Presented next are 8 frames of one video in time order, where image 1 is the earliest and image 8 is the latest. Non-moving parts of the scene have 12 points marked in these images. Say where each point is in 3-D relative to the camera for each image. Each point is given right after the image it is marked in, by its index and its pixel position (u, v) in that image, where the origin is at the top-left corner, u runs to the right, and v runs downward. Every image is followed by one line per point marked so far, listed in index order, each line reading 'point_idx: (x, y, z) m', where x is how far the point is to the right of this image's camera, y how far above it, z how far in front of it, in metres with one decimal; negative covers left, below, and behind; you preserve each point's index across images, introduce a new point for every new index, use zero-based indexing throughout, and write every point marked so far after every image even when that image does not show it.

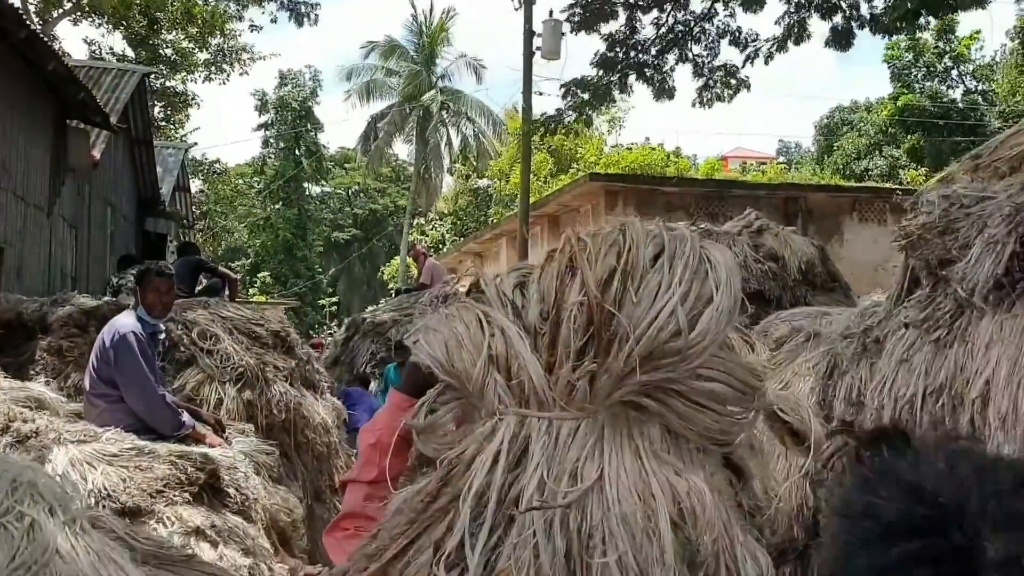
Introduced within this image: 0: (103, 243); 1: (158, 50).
0: (-4.1, +0.5, +9.0) m
1: (-7.2, +4.8, +18.5) m
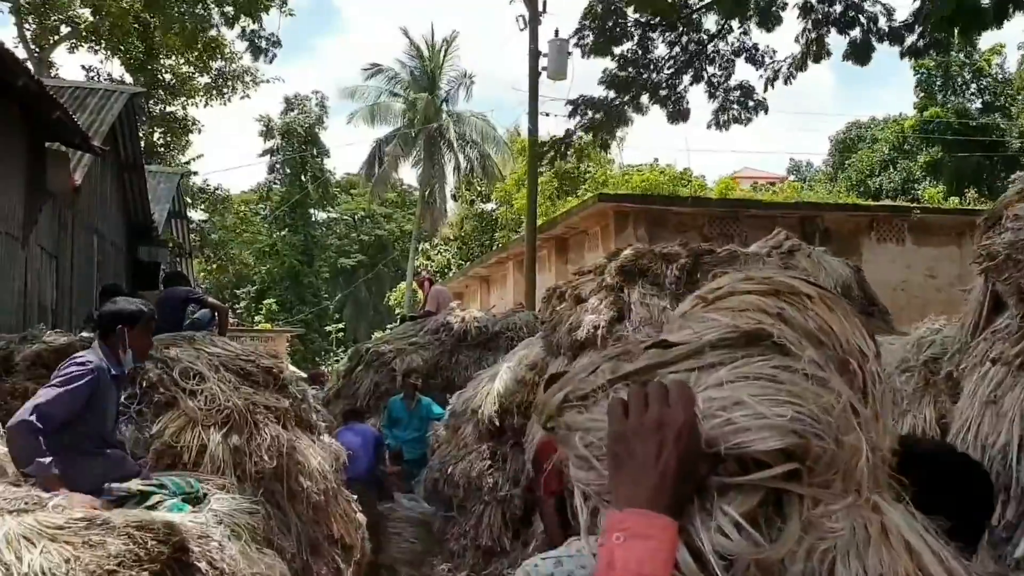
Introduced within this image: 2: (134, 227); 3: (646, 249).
0: (-4.0, +0.2, +8.6) m
1: (-7.1, +4.2, +18.2) m
2: (-4.7, +0.8, +11.2) m
3: (+1.0, +0.3, +6.6) m
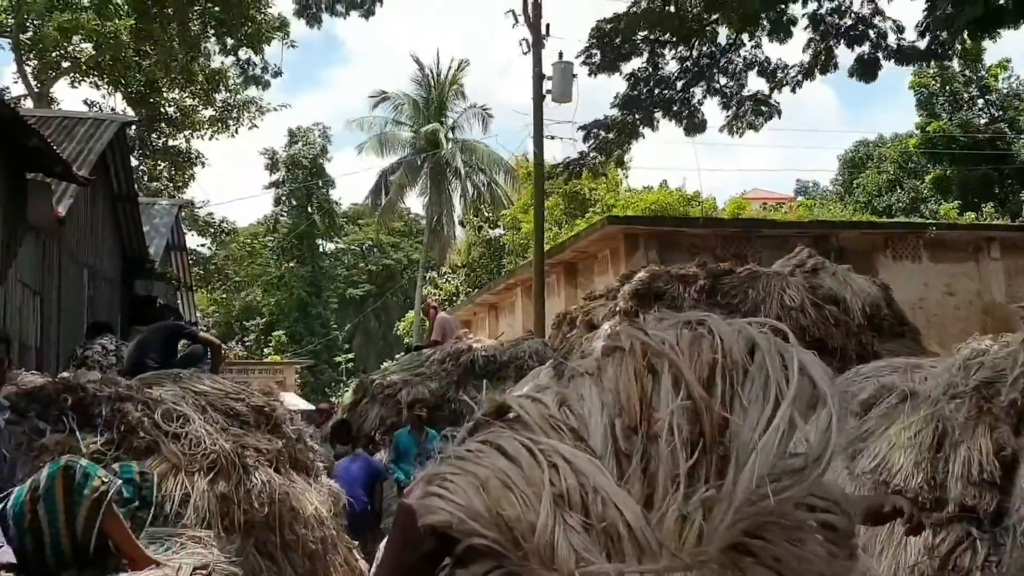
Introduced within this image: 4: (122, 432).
0: (-4.0, -0.2, +8.3) m
1: (-7.0, +3.6, +18.0) m
2: (-4.7, +0.3, +10.9) m
3: (+1.0, +0.1, +6.2) m
4: (-1.9, -0.7, +4.3) m
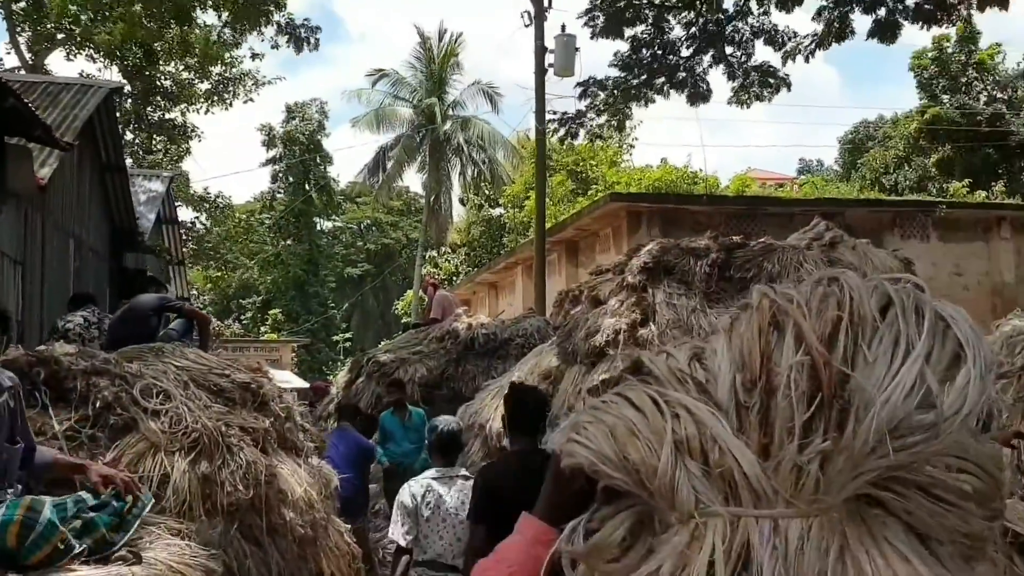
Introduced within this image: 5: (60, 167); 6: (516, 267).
0: (-4.0, +0.1, +8.0) m
1: (-7.0, +4.0, +17.6) m
2: (-4.6, +0.7, +10.6) m
3: (+1.0, +0.3, +5.9) m
4: (-1.9, -0.5, +4.0) m
5: (-3.9, +1.1, +7.8) m
6: (+0.1, +0.4, +19.3) m
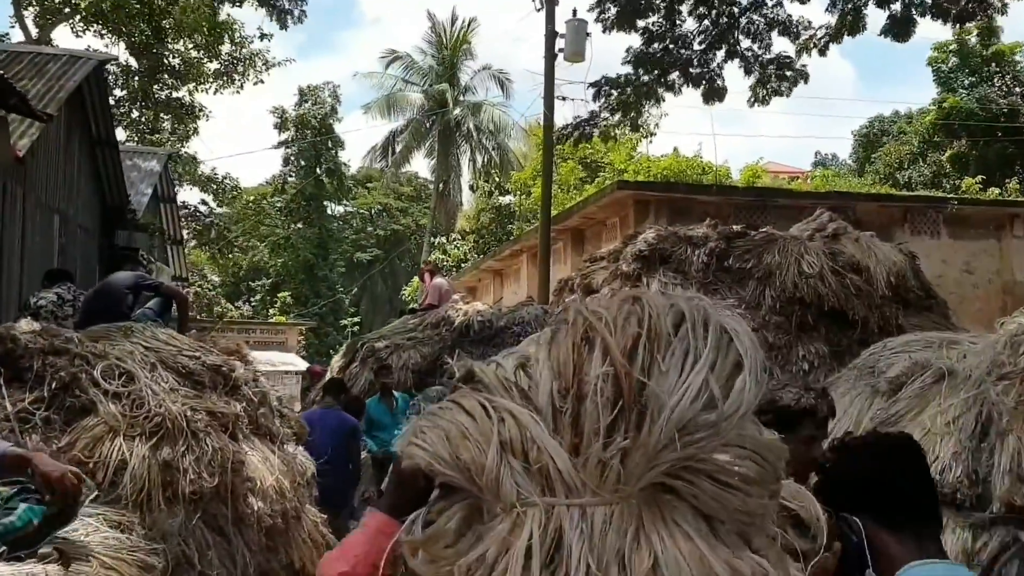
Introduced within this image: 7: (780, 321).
0: (-4.0, +0.3, +7.8) m
1: (-6.8, +4.4, +17.5) m
2: (-4.6, +0.9, +10.4) m
3: (+1.0, +0.4, +5.7) m
4: (-2.0, -0.4, +3.8) m
5: (-4.0, +1.3, +7.6) m
6: (+0.2, +0.7, +19.1) m
7: (+1.5, -0.2, +5.2) m
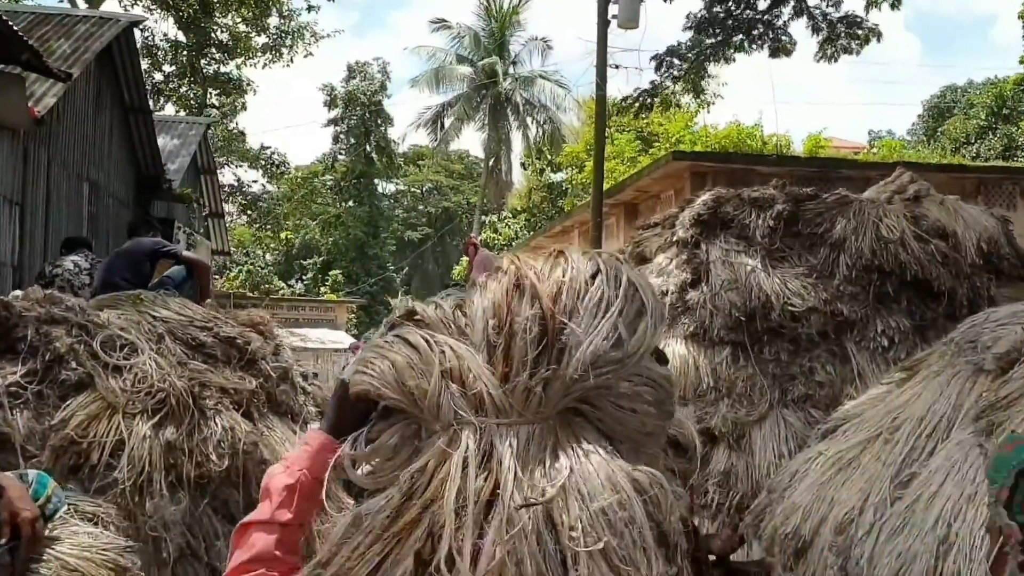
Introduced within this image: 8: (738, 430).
0: (-3.6, +0.5, +7.6) m
1: (-5.9, +4.9, +17.3) m
2: (-4.1, +1.2, +10.2) m
3: (+1.2, +0.5, +5.2) m
4: (-1.8, -0.3, +3.5) m
5: (-3.6, +1.5, +7.3) m
6: (+1.2, +1.2, +18.5) m
7: (+1.8, 0.0, +4.7) m
8: (+1.1, -0.7, +4.5) m
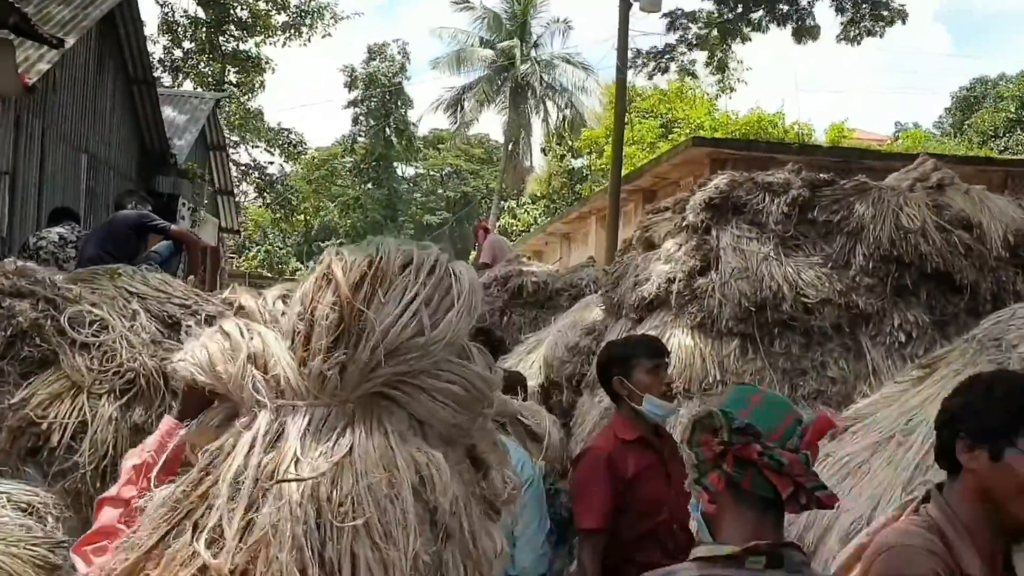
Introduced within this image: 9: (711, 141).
0: (-3.6, +0.7, +7.4) m
1: (-5.5, +5.3, +17.1) m
2: (-4.0, +1.5, +10.0) m
3: (+1.2, +0.6, +4.9) m
4: (-1.8, -0.2, +3.3) m
5: (-3.5, +1.7, +7.1) m
6: (+1.5, +1.5, +18.3) m
7: (+1.8, 0.0, +4.4) m
8: (+1.1, -0.7, +4.3) m
9: (+2.4, +1.8, +11.0) m
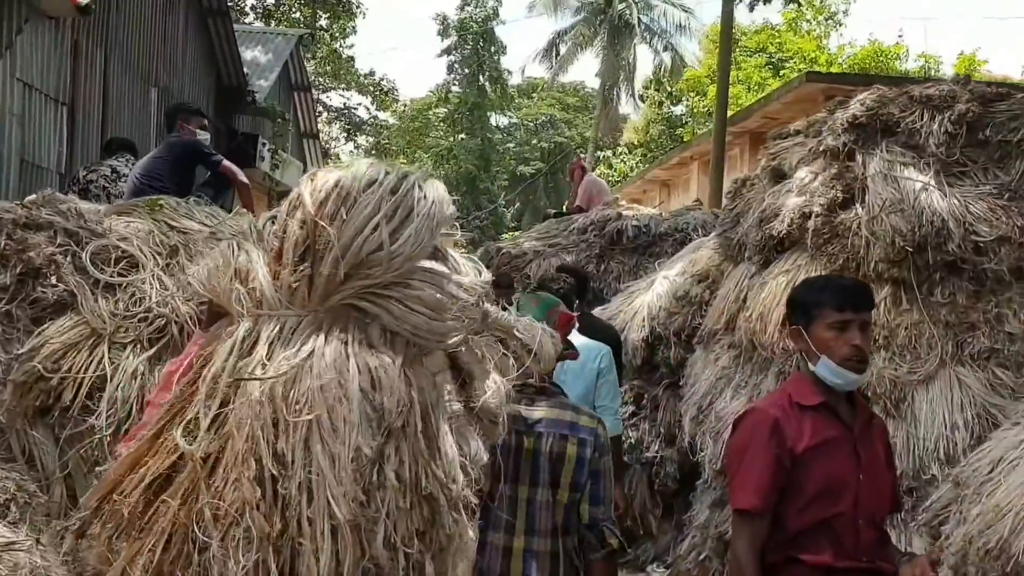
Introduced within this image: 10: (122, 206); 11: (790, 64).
0: (-2.8, +1.2, +7.0) m
1: (-3.7, +6.2, +16.6) m
2: (-2.9, +2.0, +9.6) m
3: (+1.7, +0.9, +4.1) m
4: (-1.5, 0.0, +2.8) m
5: (-2.8, +2.1, +6.7) m
6: (+3.4, +2.4, +17.3) m
7: (+2.2, +0.3, +3.5) m
8: (+1.5, -0.4, +3.5) m
9: (+3.5, +2.4, +9.9) m
10: (-1.5, +0.3, +3.4) m
11: (+5.7, +4.6, +18.7) m
